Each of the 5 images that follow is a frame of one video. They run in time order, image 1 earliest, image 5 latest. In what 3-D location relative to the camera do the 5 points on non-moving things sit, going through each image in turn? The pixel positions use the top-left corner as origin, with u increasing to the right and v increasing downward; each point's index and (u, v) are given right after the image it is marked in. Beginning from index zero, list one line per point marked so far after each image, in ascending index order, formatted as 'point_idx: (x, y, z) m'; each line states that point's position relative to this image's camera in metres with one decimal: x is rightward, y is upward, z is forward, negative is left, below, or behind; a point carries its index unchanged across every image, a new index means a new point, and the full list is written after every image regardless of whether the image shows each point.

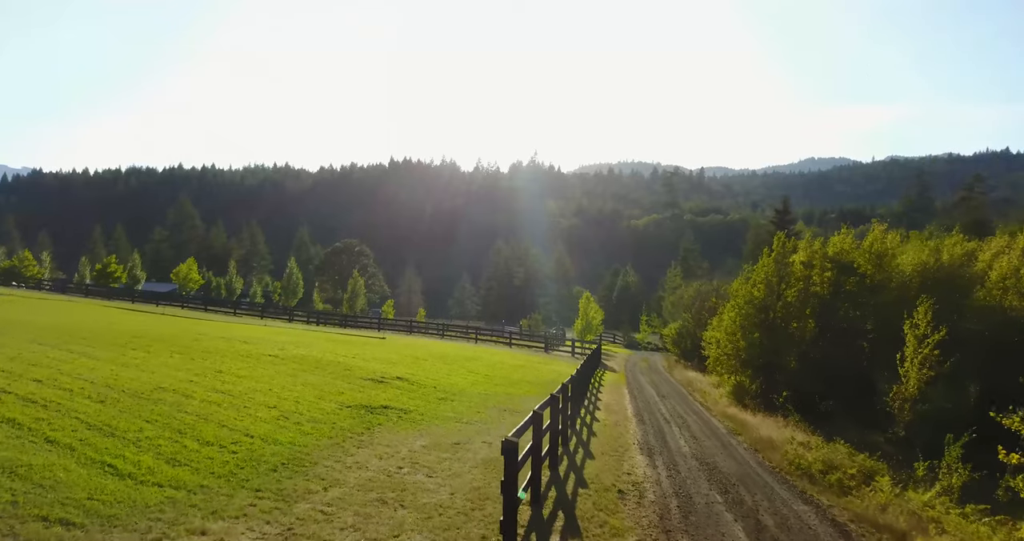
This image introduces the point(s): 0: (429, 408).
0: (-1.8, -3.0, +13.4) m
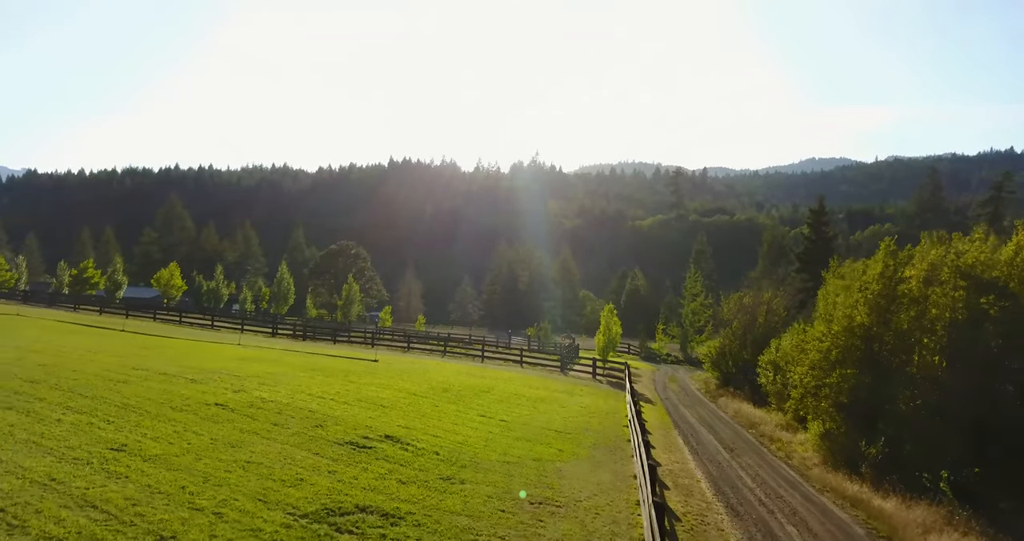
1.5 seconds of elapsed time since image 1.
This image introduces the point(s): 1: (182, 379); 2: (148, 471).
0: (-1.2, -3.5, +8.9) m
1: (-8.3, -2.8, +15.5) m
2: (-5.1, -2.8, +8.6) m
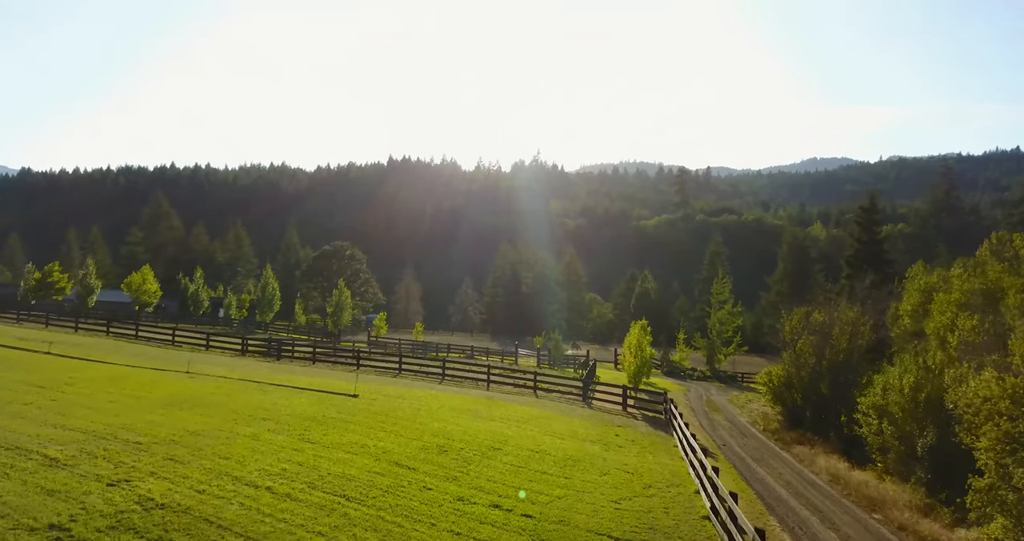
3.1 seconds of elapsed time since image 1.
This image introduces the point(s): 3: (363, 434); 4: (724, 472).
0: (-0.7, -3.8, +3.5) m
1: (-7.8, -3.1, +10.1) m
2: (-4.5, -3.2, +3.1) m
3: (-3.7, -4.0, +15.1) m
4: (+5.4, -5.2, +16.1) m
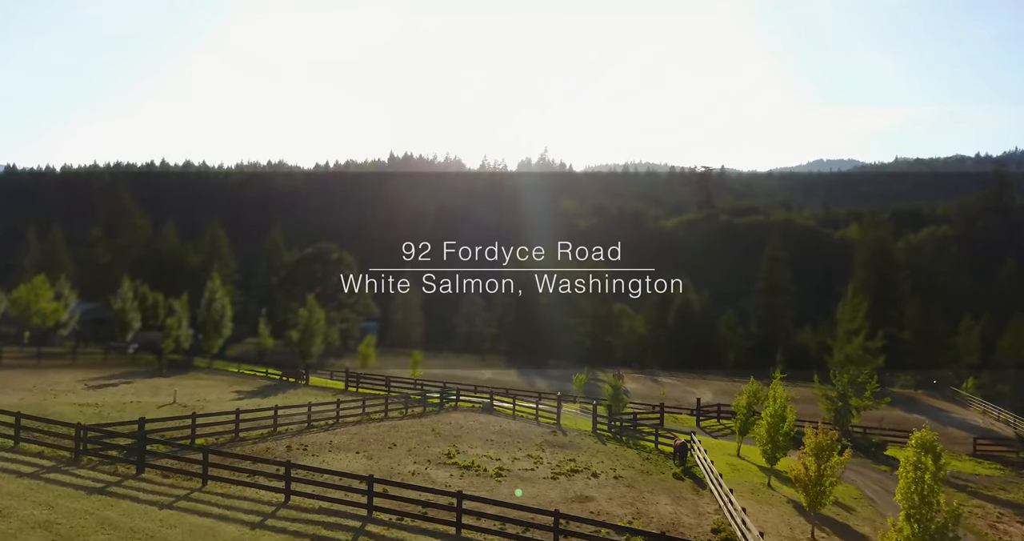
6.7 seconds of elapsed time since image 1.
0: (+1.3, -4.6, -11.7) m
1: (-5.8, -3.9, -5.1) m
2: (-2.6, -3.9, -12.1) m
3: (-1.6, -4.8, -0.1) m
4: (+7.4, -6.1, +0.9) m
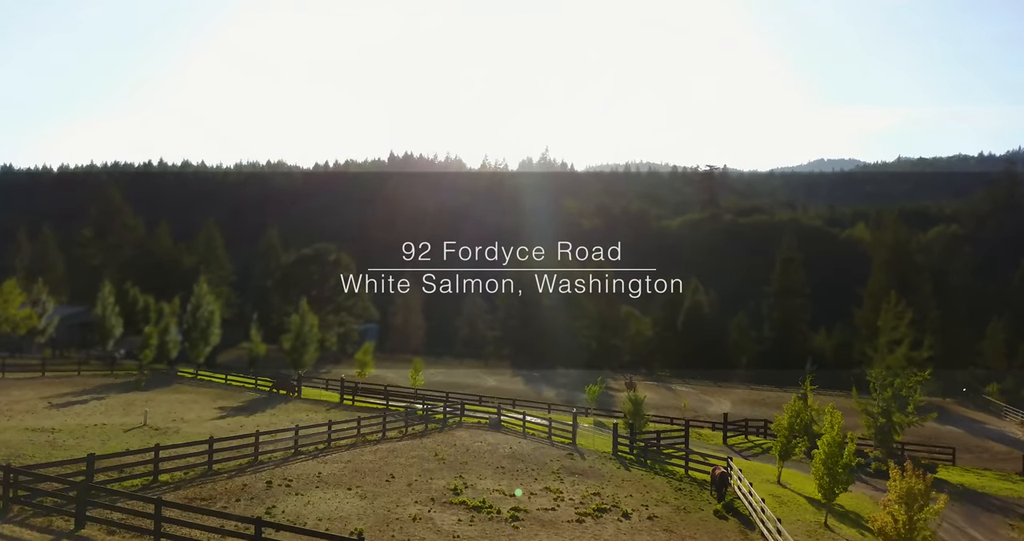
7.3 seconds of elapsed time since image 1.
0: (+1.8, -4.8, -14.7) m
1: (-5.3, -4.1, -8.1) m
2: (-2.0, -4.1, -15.1) m
3: (-1.1, -5.0, -3.1) m
4: (+8.0, -6.2, -2.1) m
